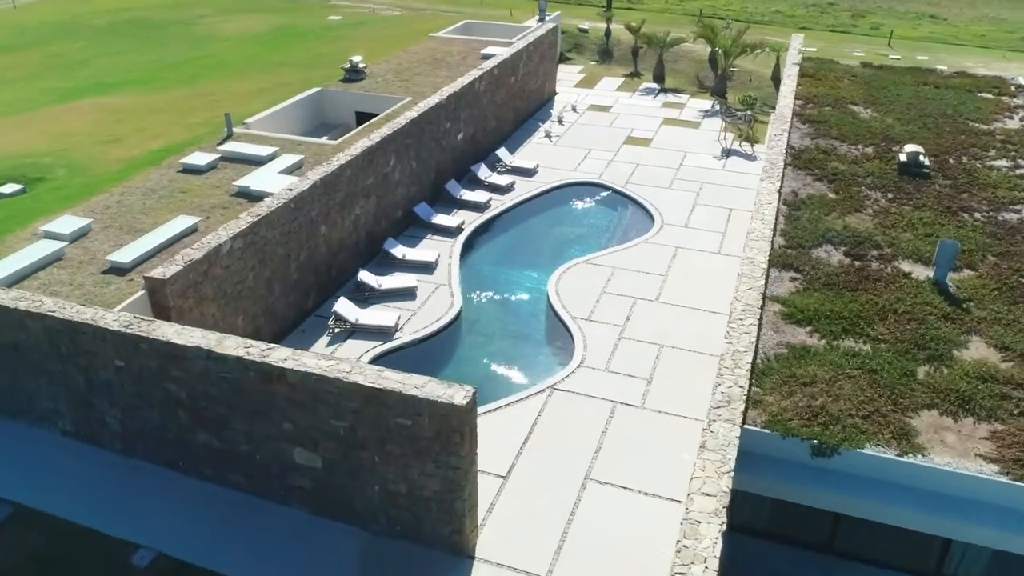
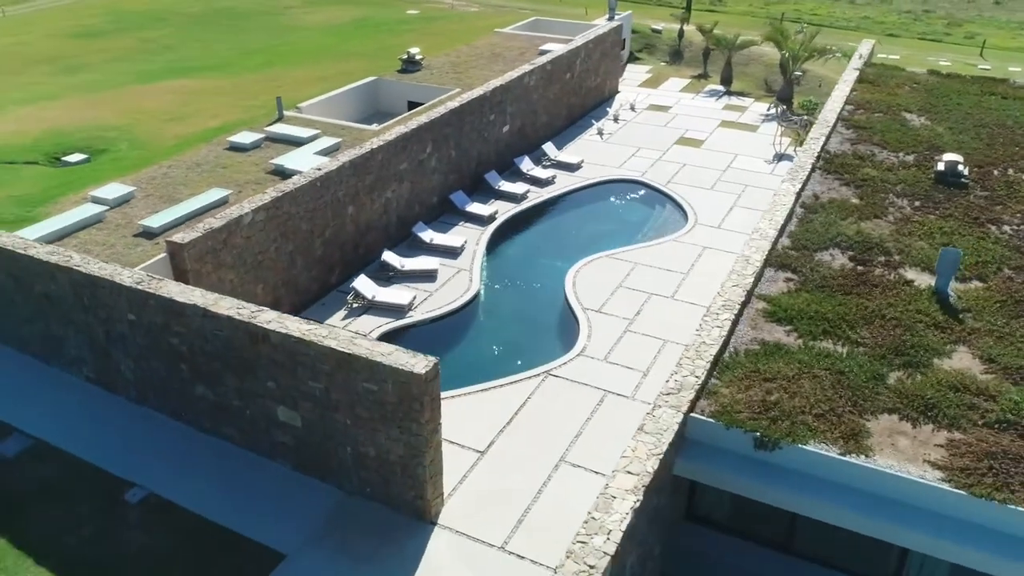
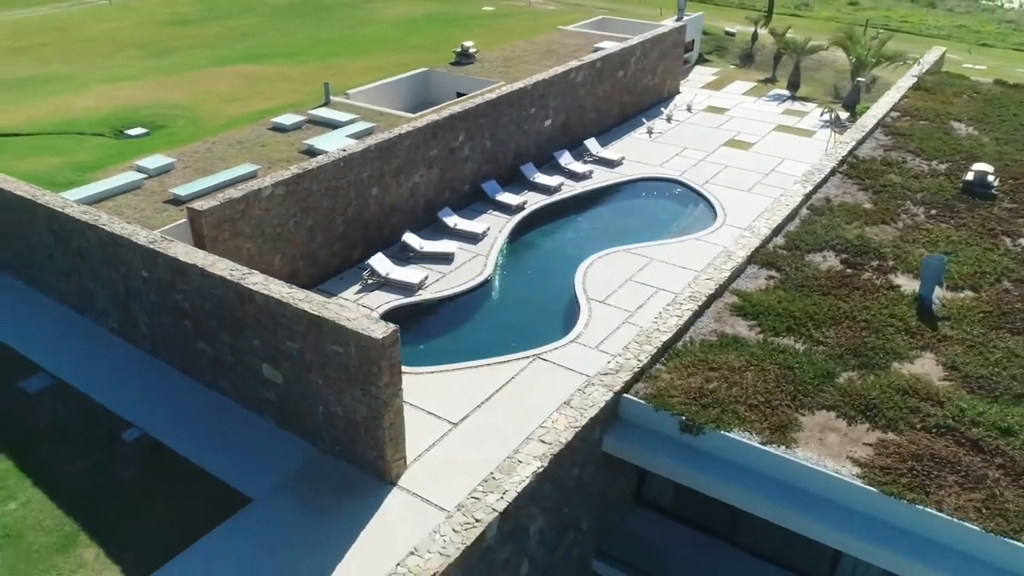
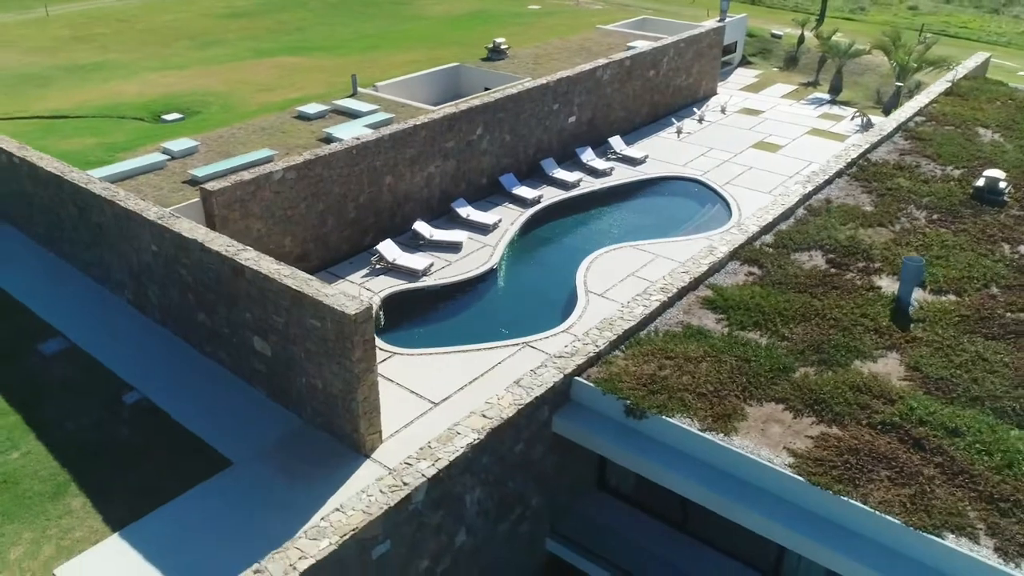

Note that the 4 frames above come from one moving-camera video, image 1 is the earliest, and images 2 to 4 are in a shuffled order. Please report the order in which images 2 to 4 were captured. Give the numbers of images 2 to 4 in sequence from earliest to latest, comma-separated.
2, 3, 4
